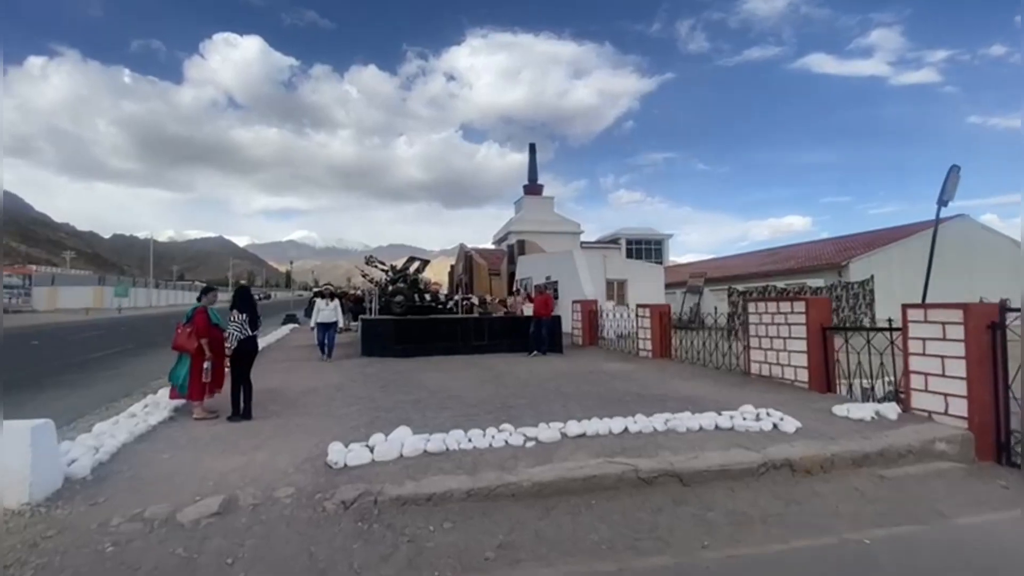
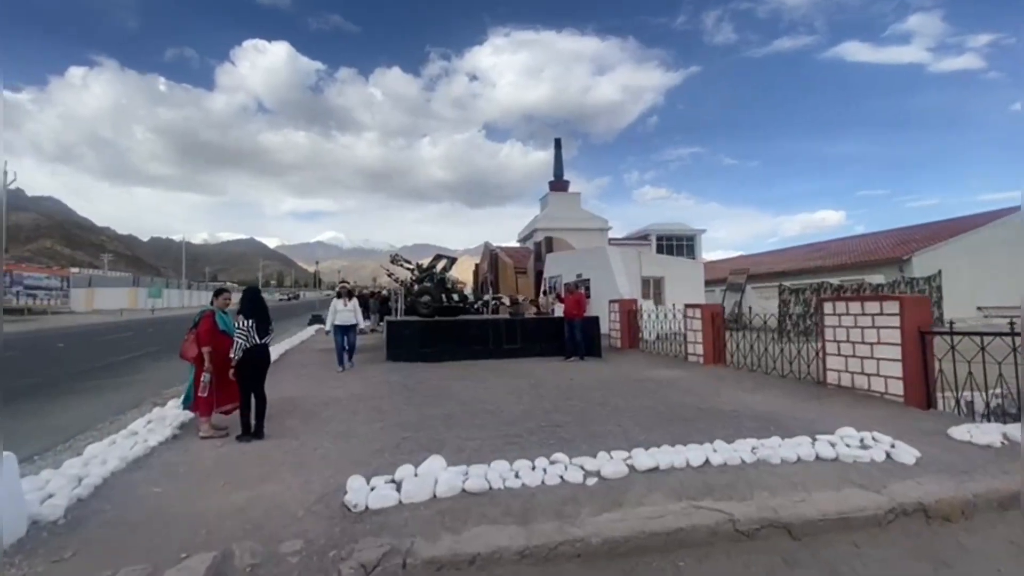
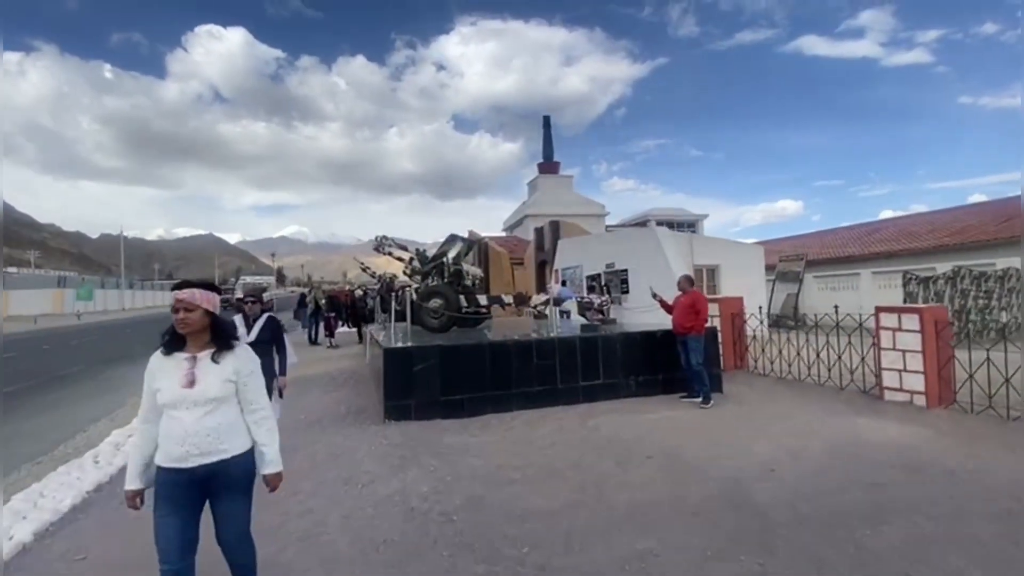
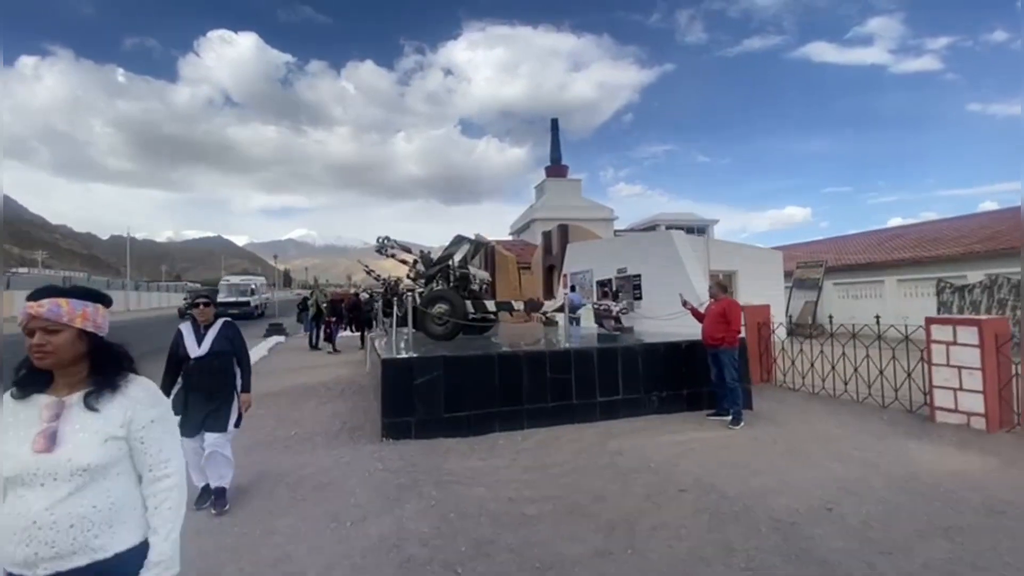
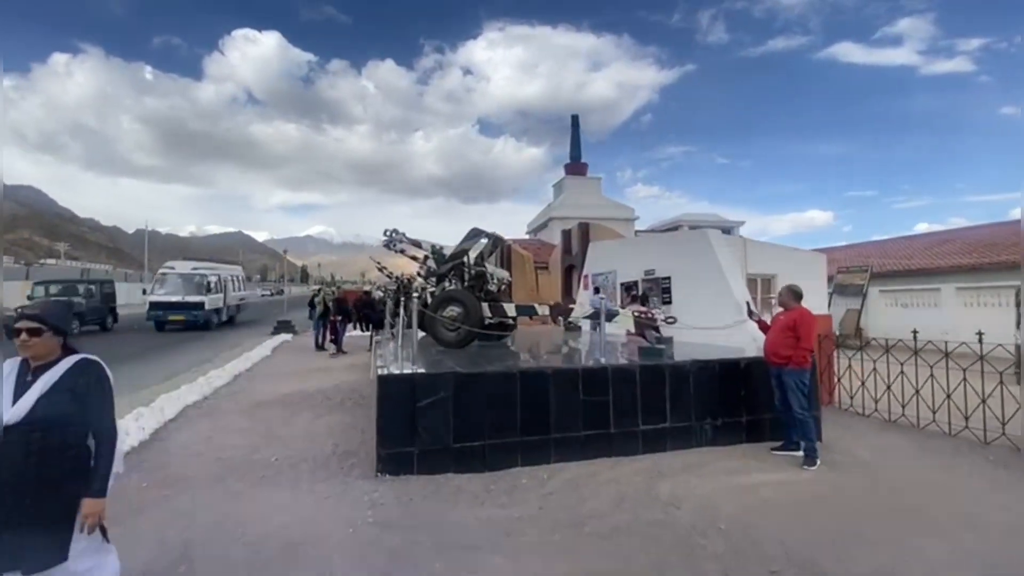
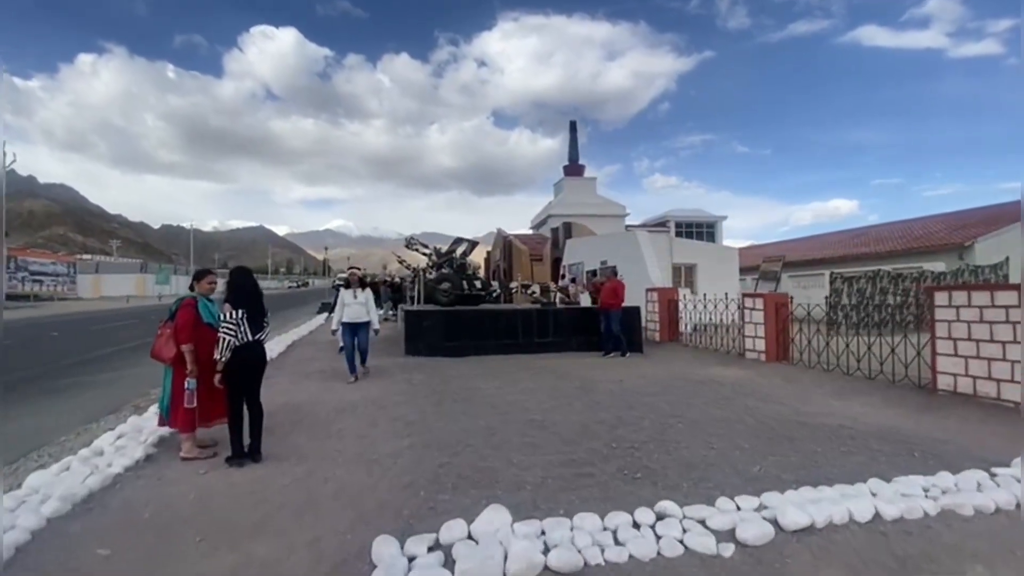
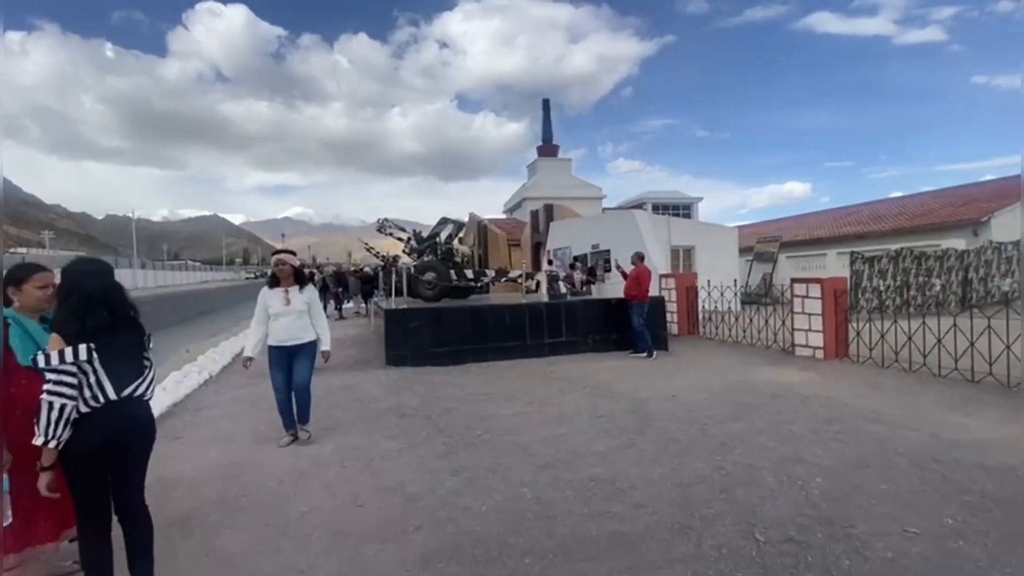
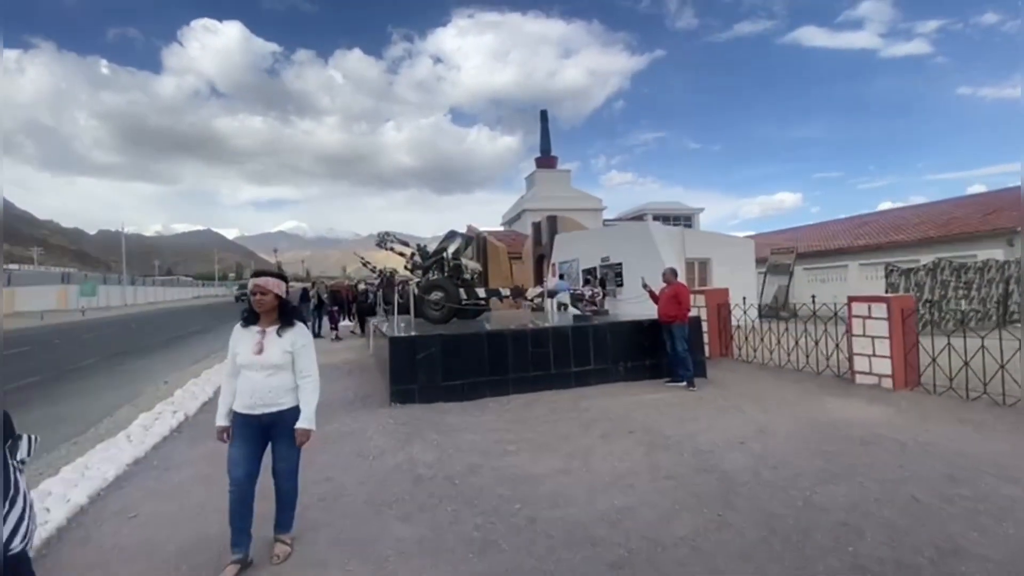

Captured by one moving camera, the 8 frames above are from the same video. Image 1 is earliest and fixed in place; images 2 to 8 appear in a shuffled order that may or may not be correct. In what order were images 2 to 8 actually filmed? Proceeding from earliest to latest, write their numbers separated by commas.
2, 6, 7, 8, 3, 4, 5
